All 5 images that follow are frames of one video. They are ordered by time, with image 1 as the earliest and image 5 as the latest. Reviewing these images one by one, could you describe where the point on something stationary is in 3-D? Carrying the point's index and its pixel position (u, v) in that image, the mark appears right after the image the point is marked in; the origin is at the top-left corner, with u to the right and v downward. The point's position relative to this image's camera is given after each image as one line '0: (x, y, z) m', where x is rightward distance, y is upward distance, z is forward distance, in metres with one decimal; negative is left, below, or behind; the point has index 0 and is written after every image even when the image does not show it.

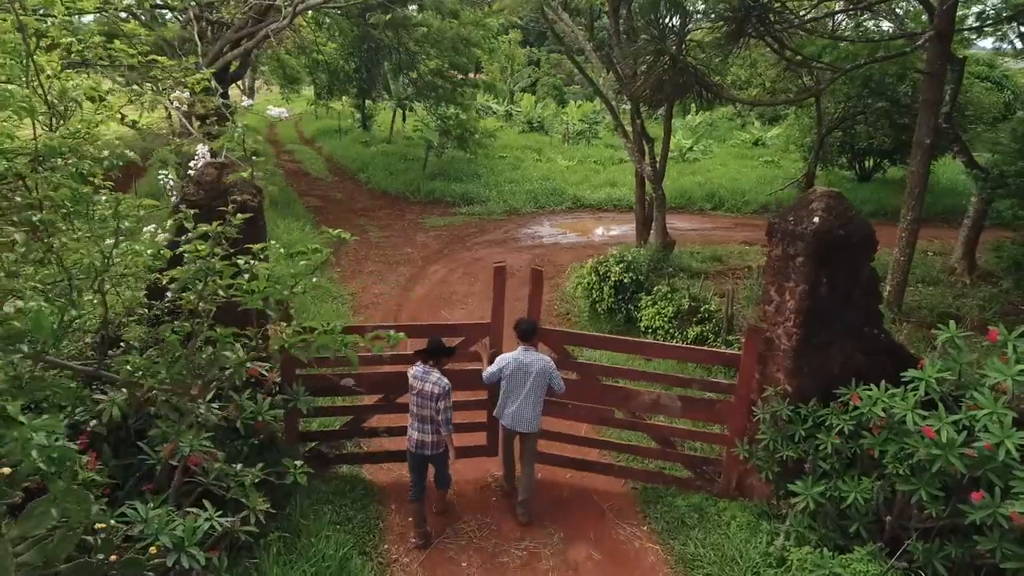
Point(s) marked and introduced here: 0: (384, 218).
0: (-2.5, +1.4, +13.1) m
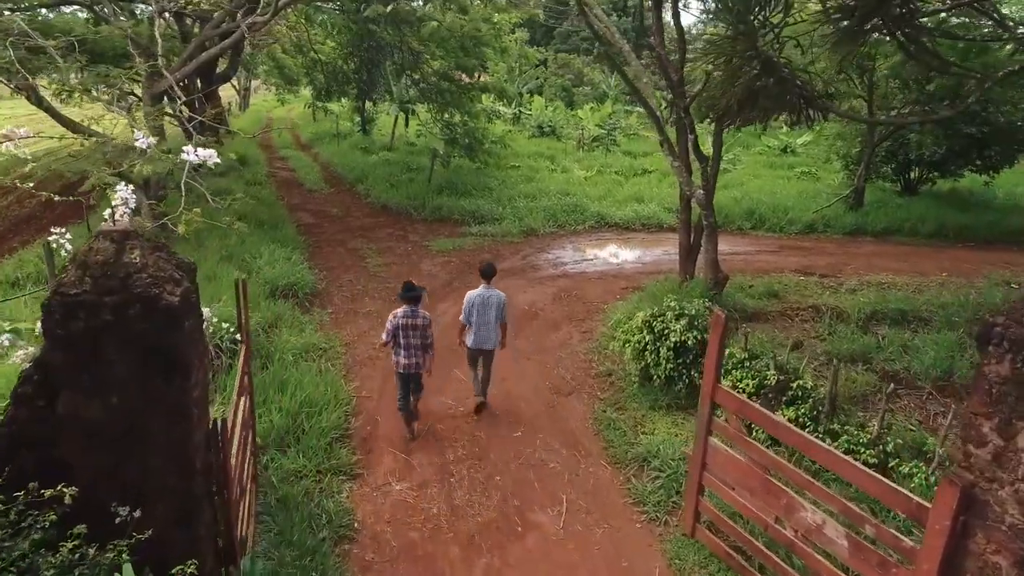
0: (-2.2, +0.8, +11.6) m
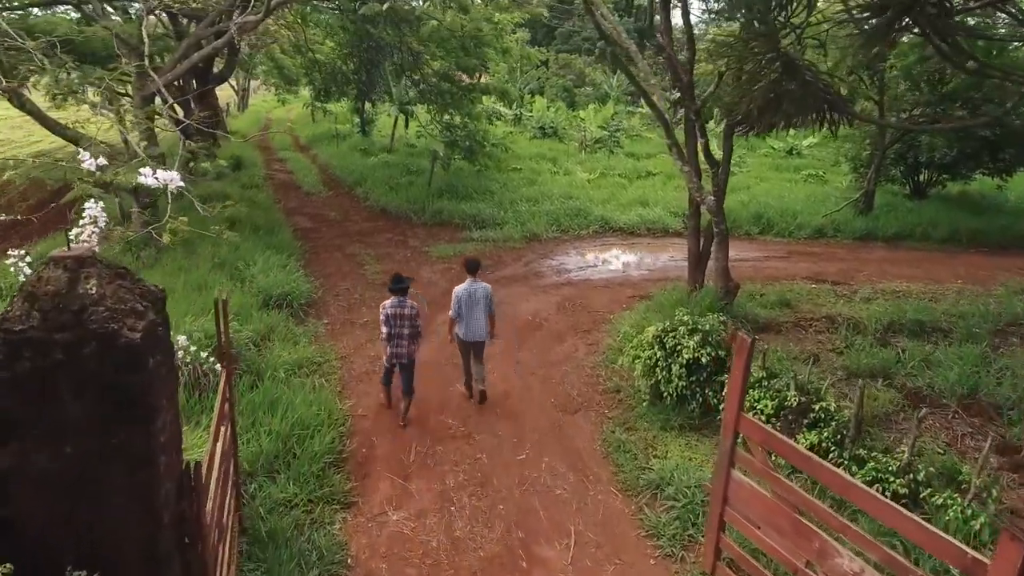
0: (-2.1, +0.7, +11.3) m
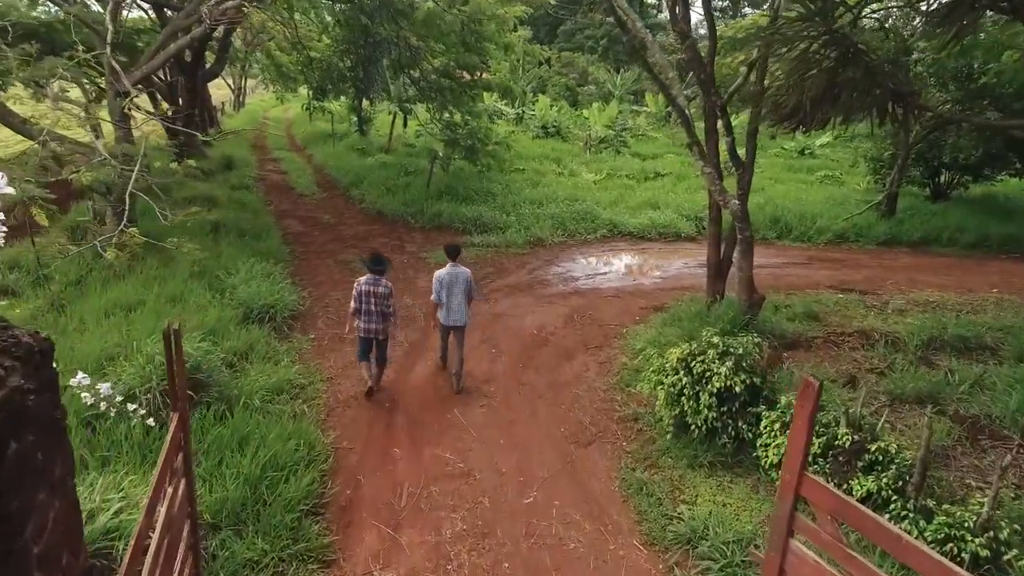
0: (-2.1, +0.6, +10.6) m
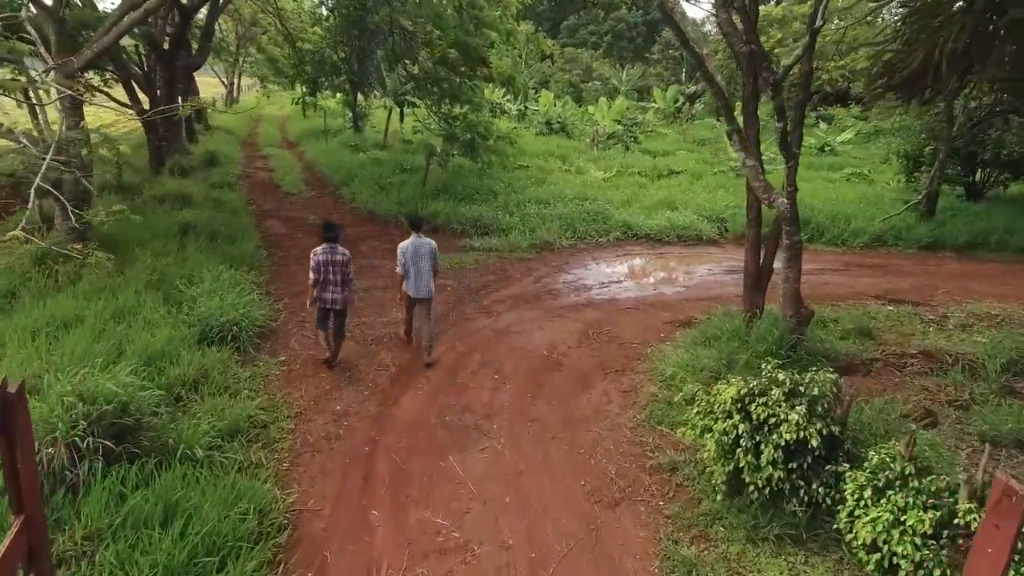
0: (-2.0, +0.5, +9.5) m
